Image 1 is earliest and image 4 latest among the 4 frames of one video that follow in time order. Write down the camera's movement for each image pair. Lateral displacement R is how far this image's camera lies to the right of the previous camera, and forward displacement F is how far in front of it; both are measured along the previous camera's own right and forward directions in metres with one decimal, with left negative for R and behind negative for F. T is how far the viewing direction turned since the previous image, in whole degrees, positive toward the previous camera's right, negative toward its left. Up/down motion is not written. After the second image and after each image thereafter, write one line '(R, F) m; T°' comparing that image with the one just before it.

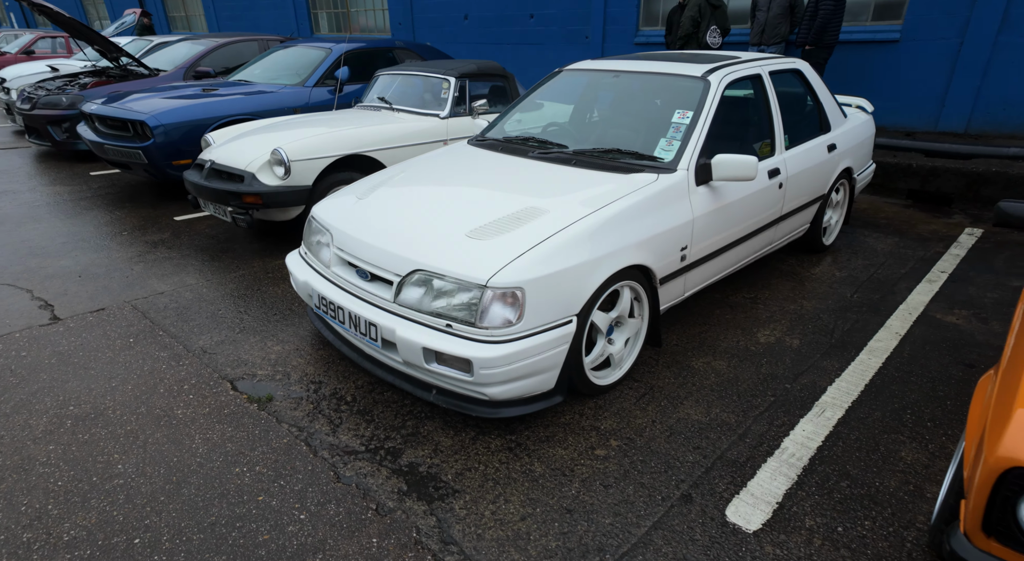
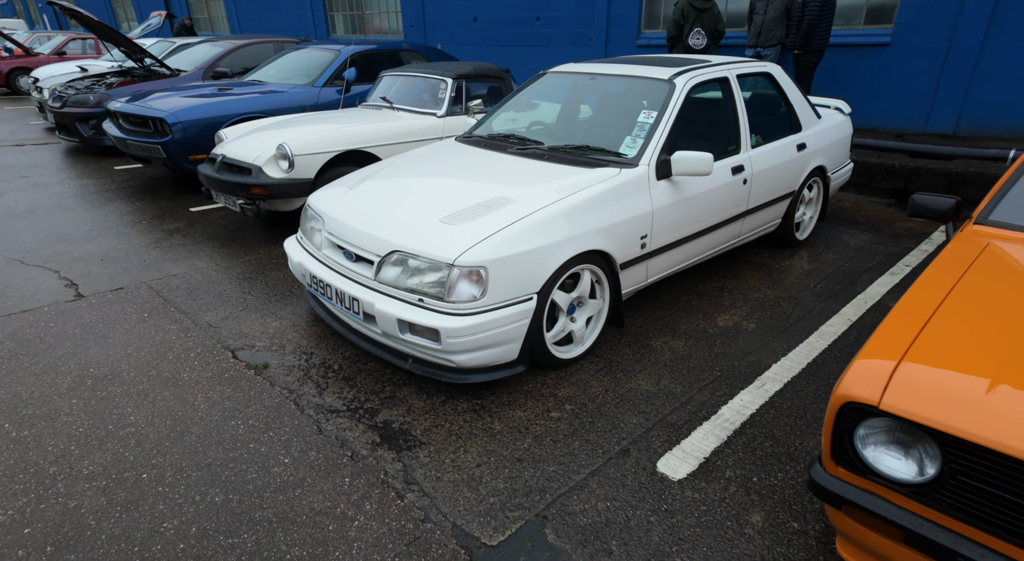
(+0.2, -0.3) m; -2°
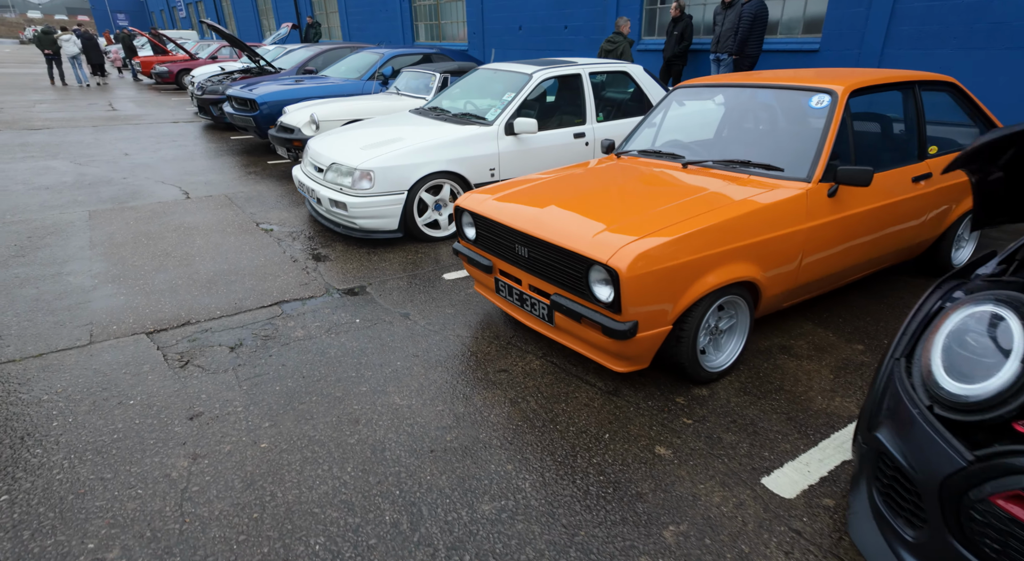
(+1.9, -2.0) m; -10°
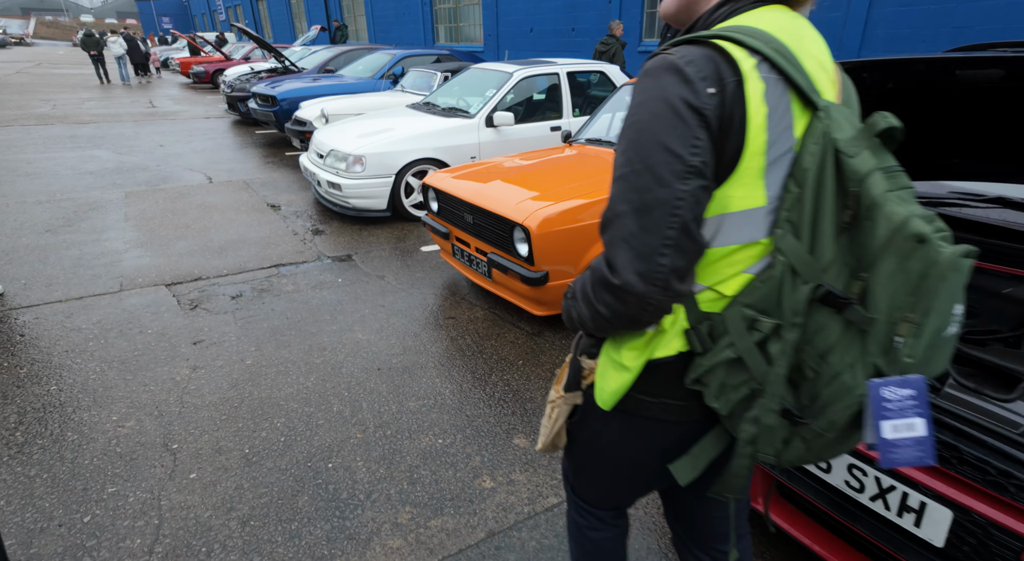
(+0.5, -0.6) m; -3°
